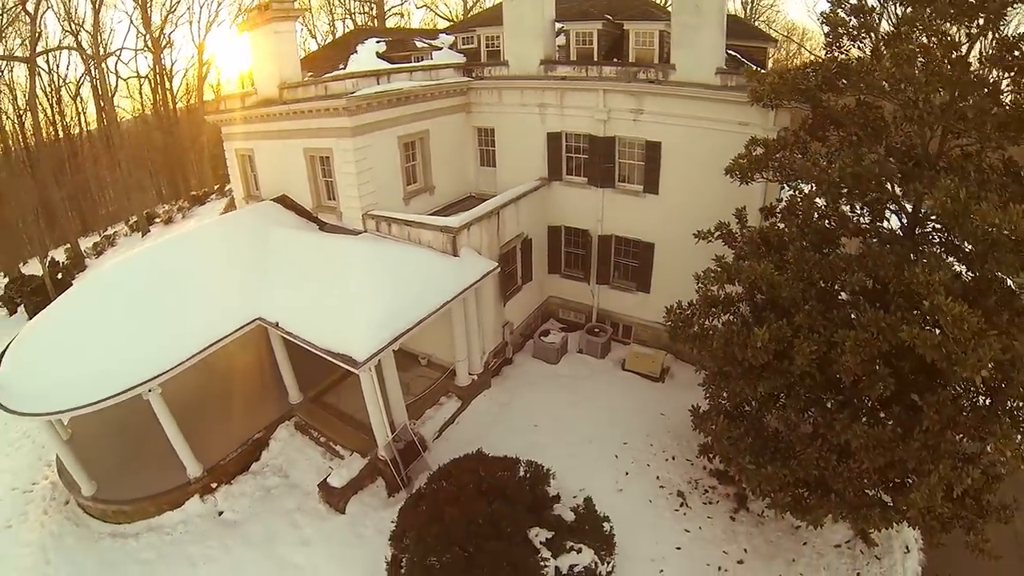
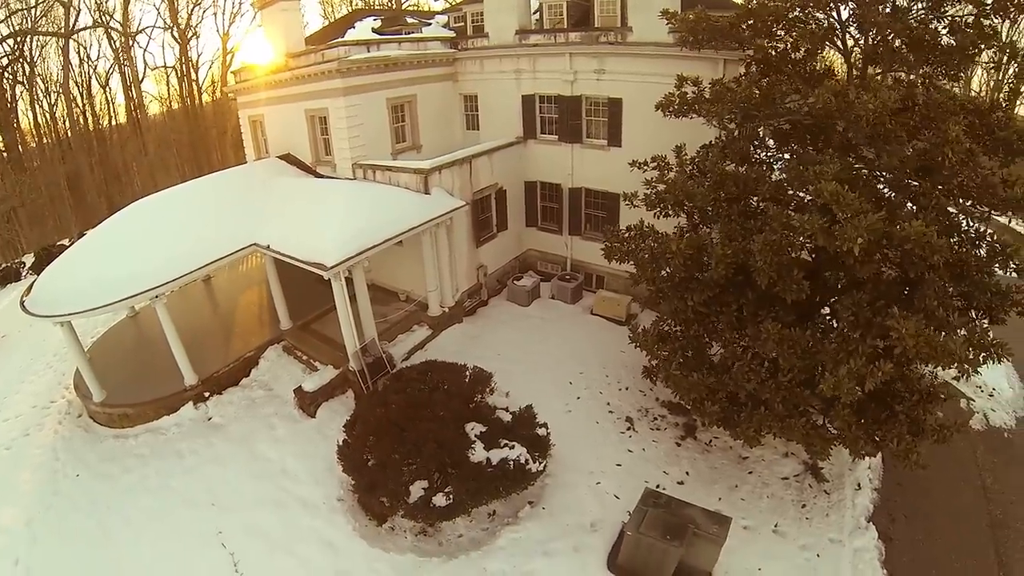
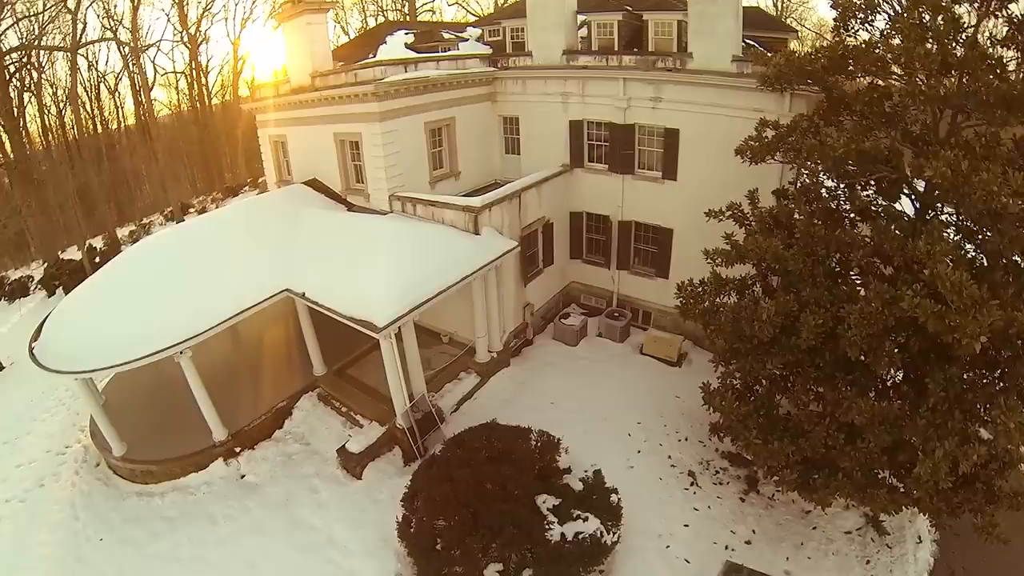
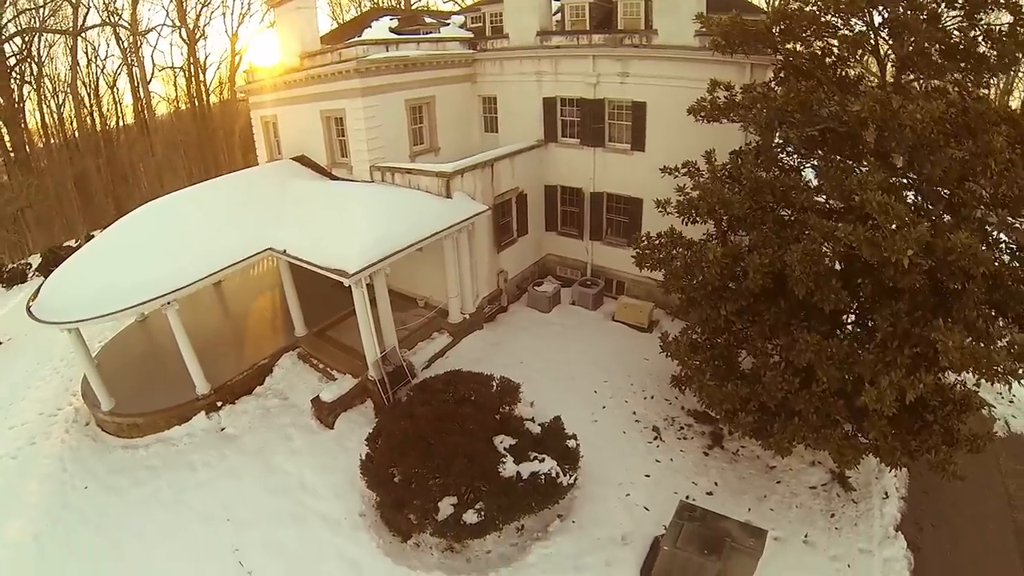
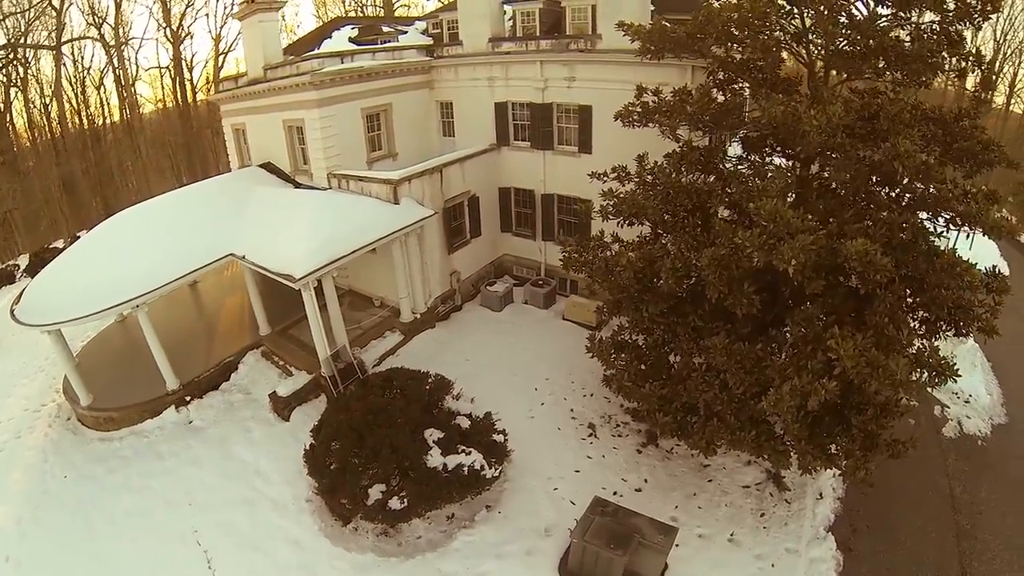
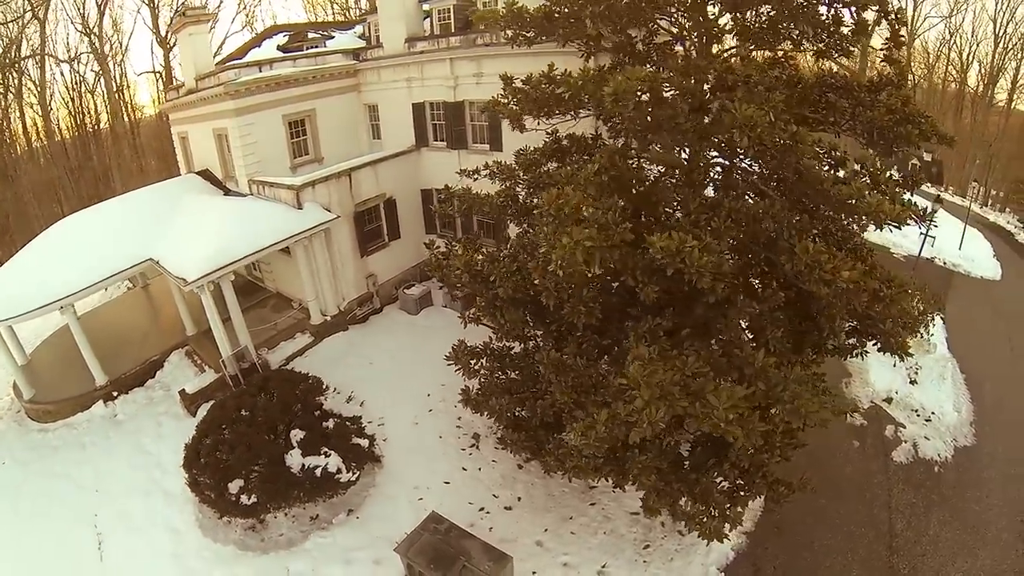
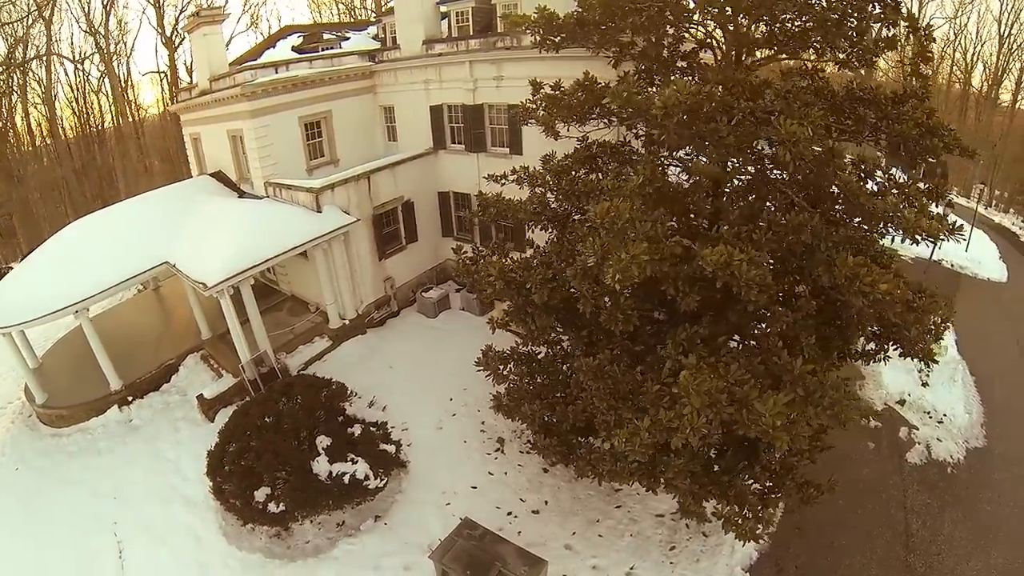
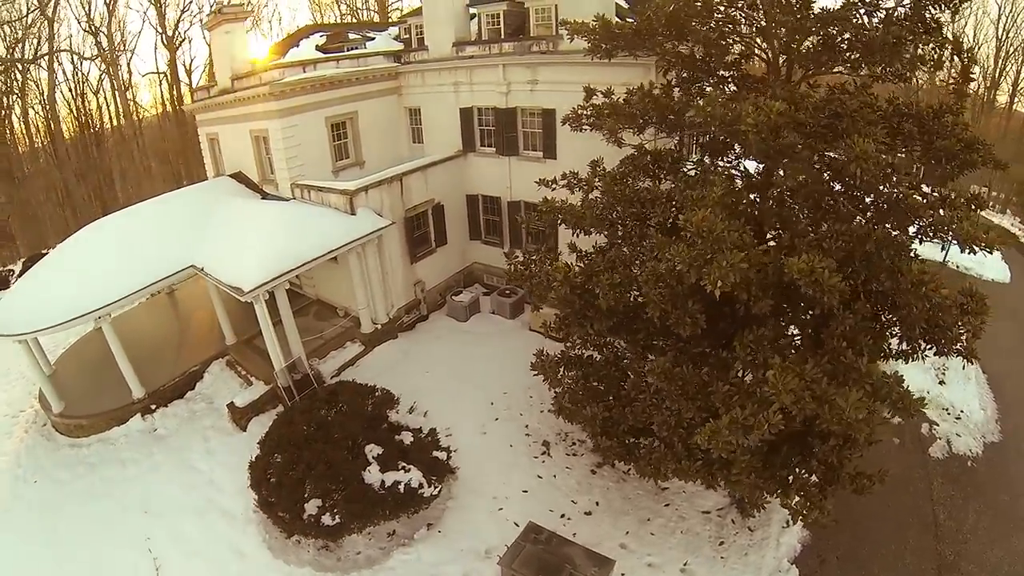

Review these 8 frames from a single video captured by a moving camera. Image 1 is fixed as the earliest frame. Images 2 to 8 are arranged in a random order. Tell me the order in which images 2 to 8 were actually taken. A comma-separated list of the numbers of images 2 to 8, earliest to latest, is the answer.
3, 4, 2, 5, 8, 7, 6
